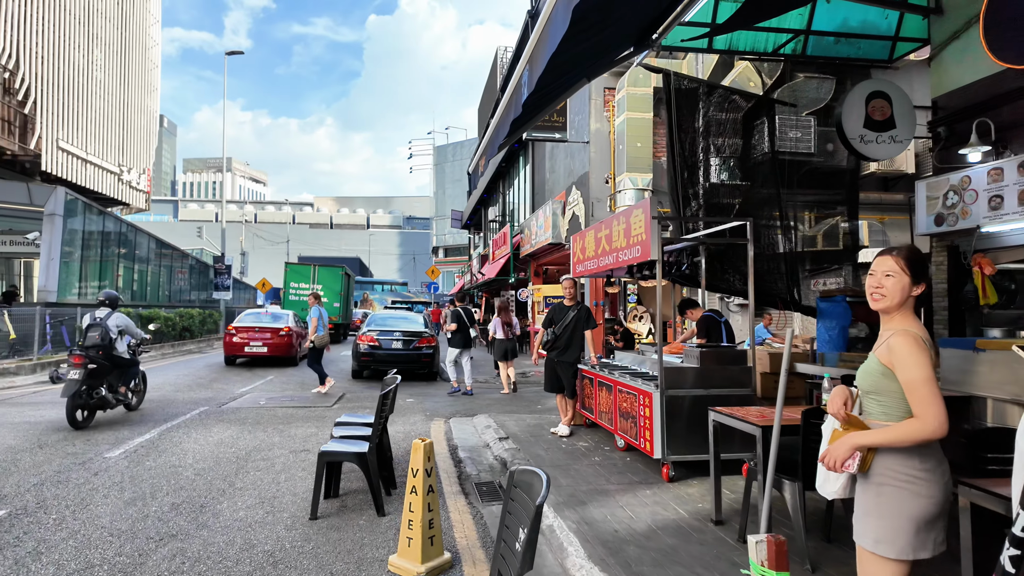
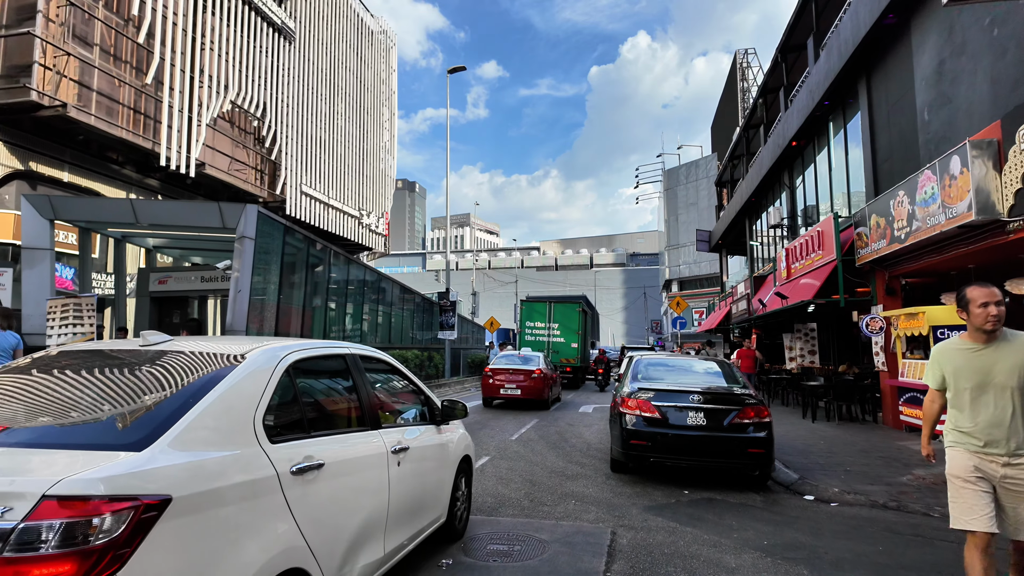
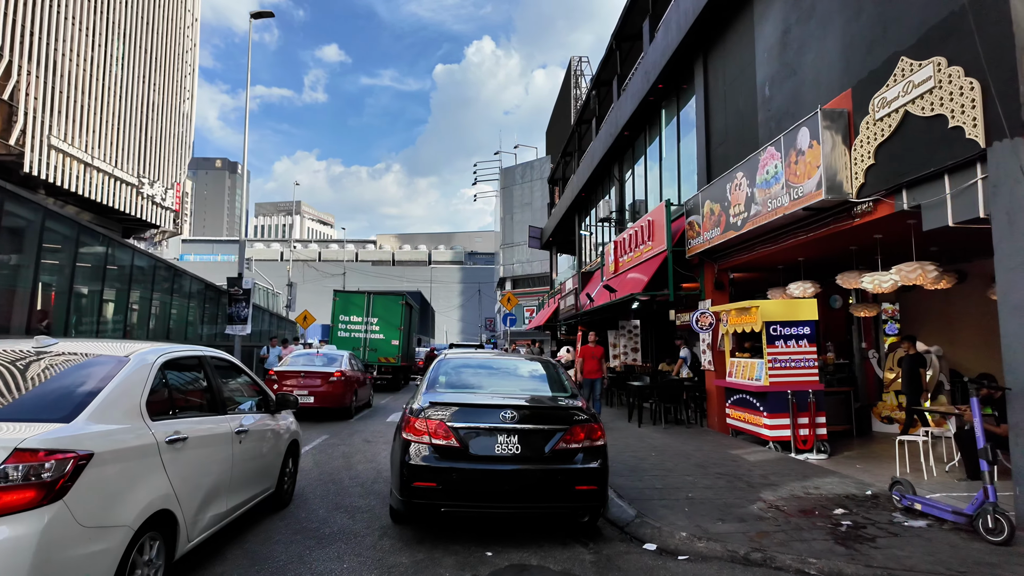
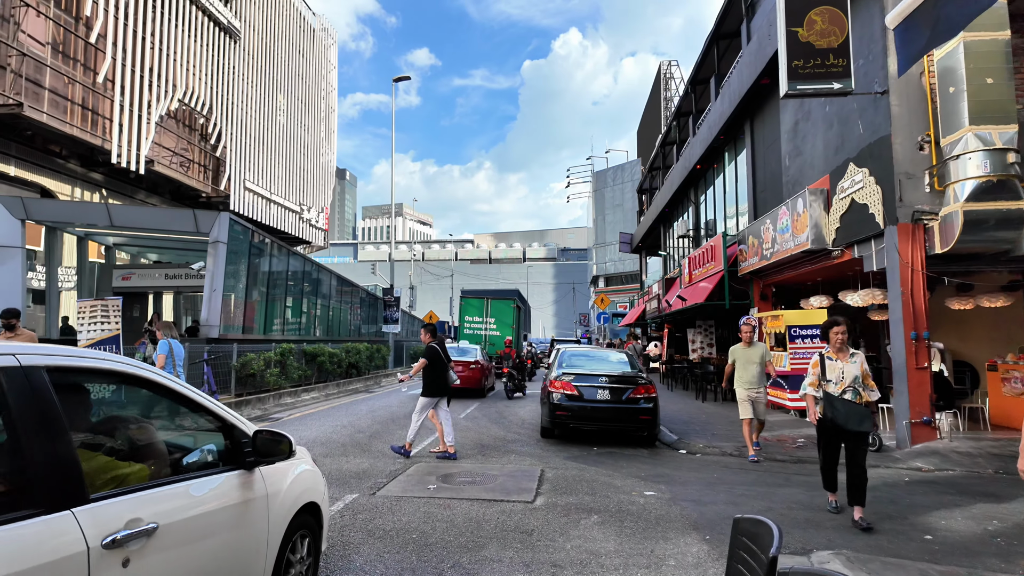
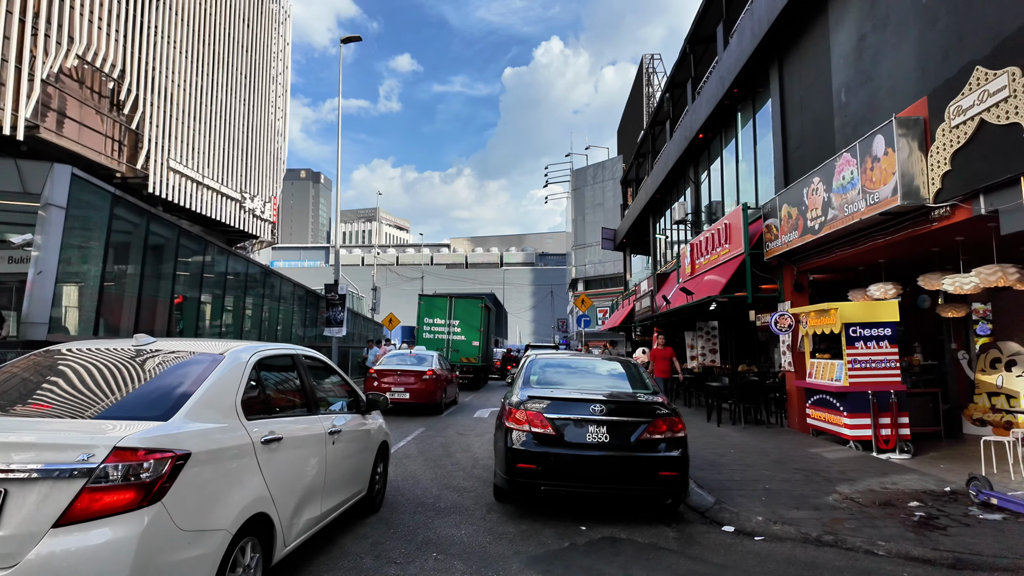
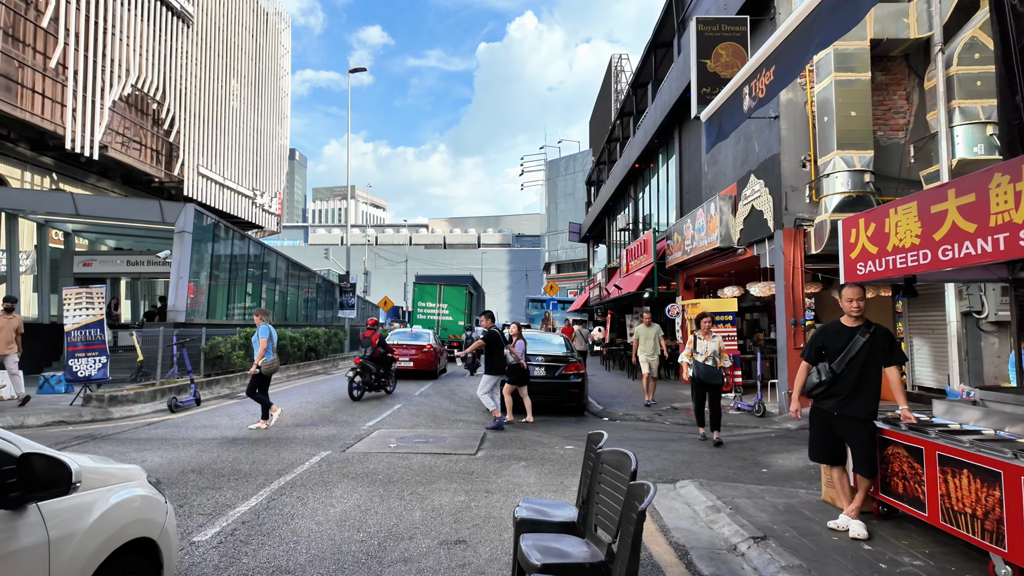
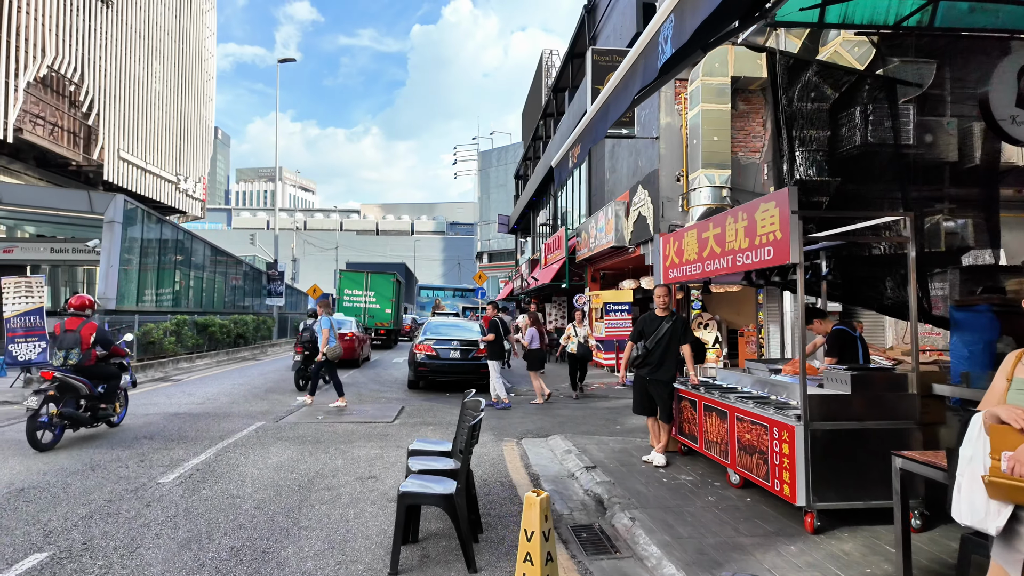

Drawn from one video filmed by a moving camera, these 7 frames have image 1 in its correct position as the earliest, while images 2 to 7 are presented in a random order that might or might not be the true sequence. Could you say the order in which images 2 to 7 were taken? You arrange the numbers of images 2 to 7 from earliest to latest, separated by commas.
7, 6, 4, 2, 5, 3
